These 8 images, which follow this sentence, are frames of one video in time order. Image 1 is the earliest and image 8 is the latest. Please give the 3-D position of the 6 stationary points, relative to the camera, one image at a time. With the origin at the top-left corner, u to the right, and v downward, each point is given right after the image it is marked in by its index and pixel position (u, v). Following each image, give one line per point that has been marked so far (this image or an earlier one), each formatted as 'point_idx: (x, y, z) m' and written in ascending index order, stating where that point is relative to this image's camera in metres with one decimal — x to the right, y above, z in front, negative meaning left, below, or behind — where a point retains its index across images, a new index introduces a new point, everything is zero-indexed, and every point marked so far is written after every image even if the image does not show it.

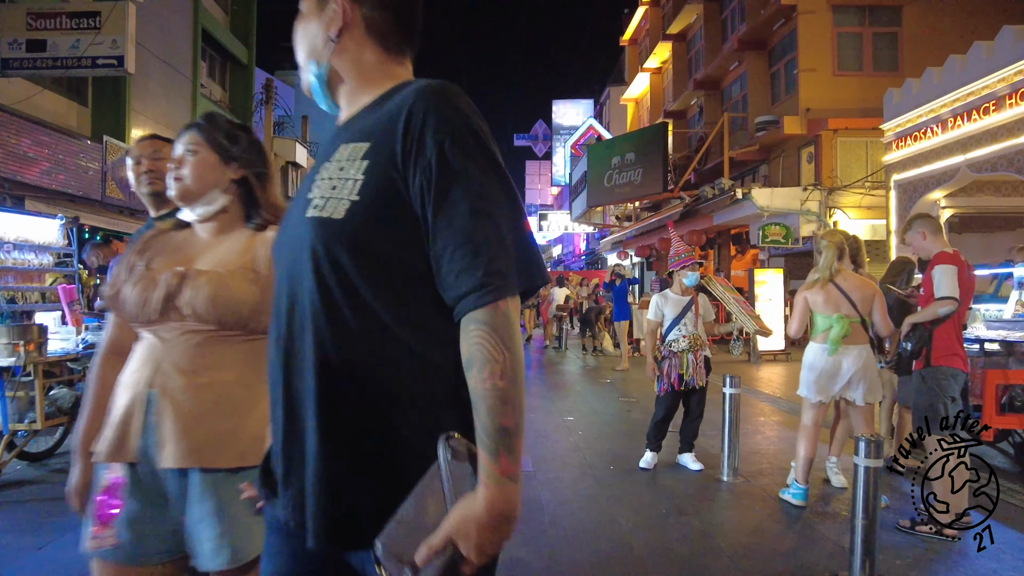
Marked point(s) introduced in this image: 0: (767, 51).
0: (+7.3, +6.9, +19.0) m
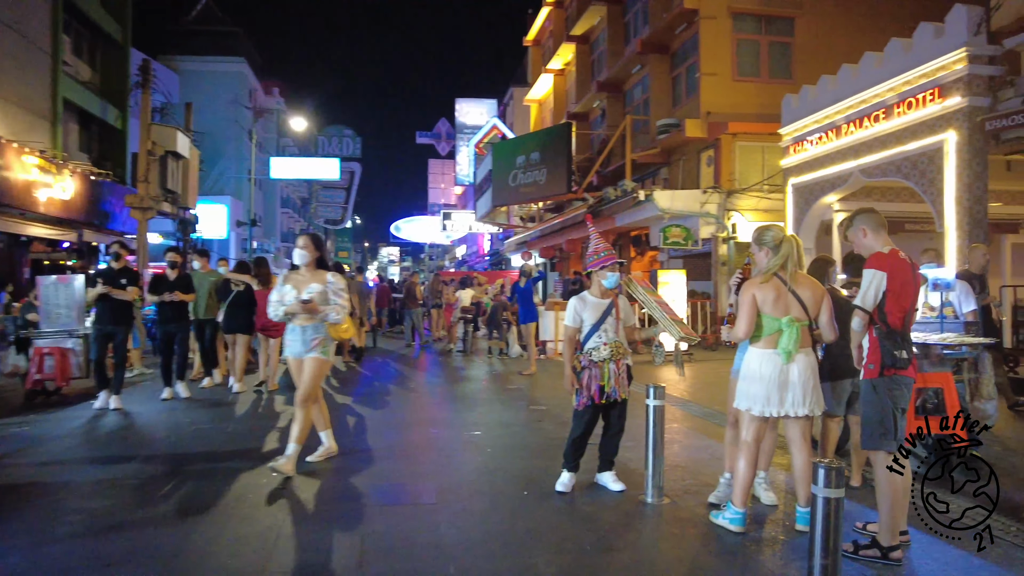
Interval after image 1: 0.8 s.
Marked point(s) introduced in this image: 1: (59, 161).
0: (+4.6, +6.8, +19.3) m
1: (-13.3, +3.7, +19.2) m
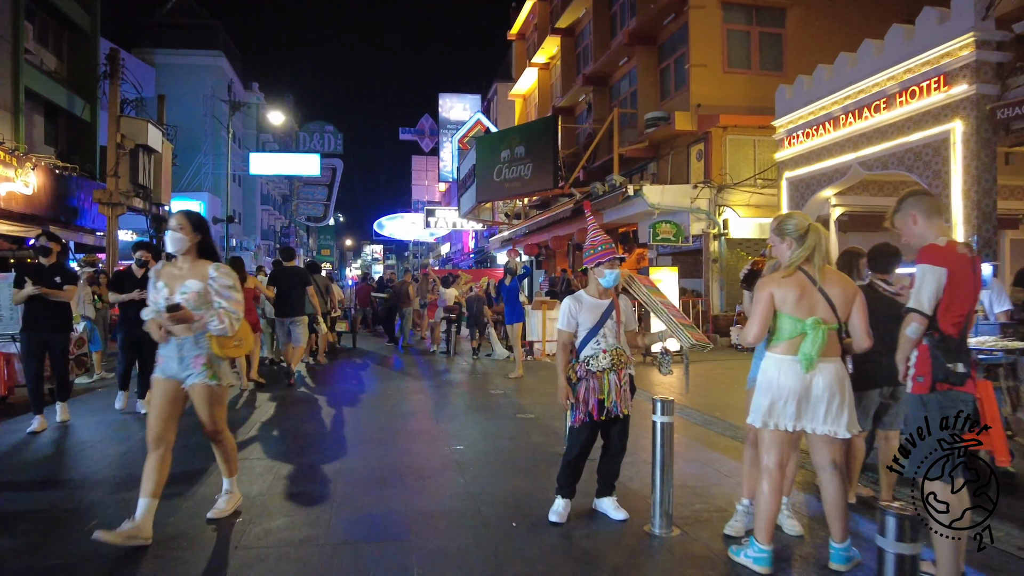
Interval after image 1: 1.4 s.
0: (+4.1, +6.9, +18.8) m
1: (-13.7, +3.7, +18.3) m
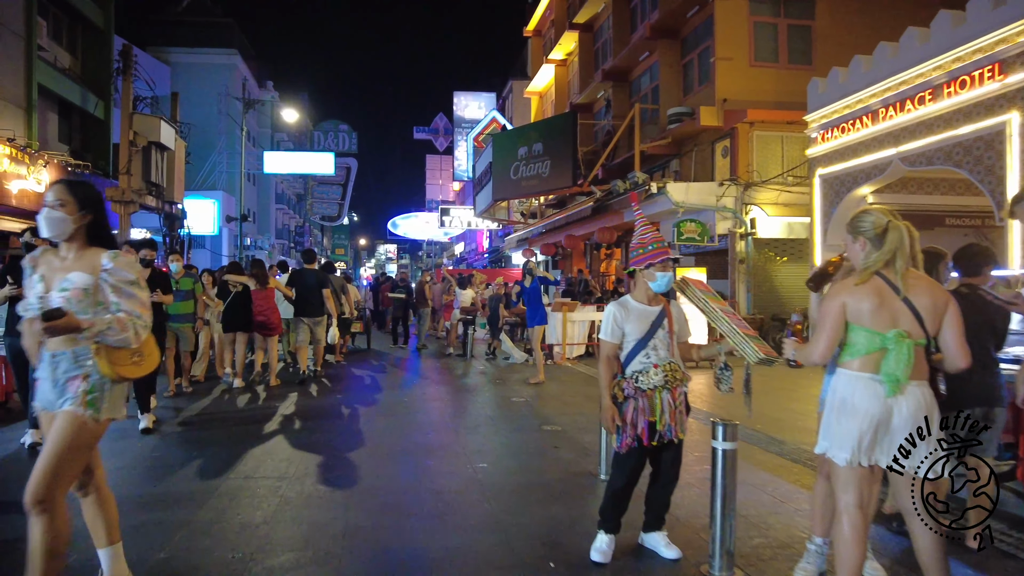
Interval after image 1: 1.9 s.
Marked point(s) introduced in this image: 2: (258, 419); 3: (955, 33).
0: (+4.6, +6.9, +18.2) m
1: (-13.2, +3.8, +18.1) m
2: (-2.6, -1.4, +6.8) m
3: (+6.1, +3.5, +9.0) m
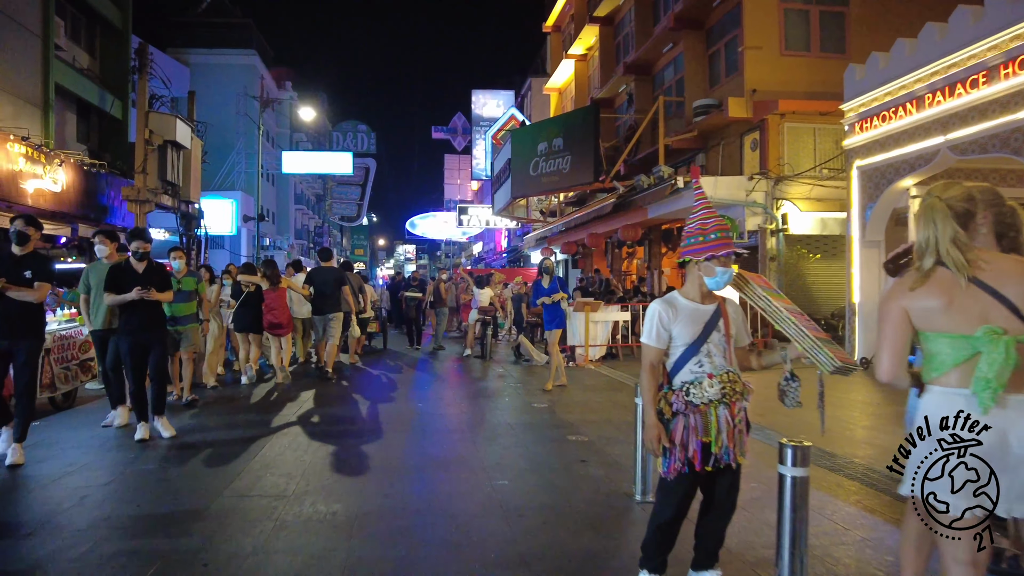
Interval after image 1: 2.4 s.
0: (+5.1, +6.9, +17.6) m
1: (-12.7, +3.8, +18.0) m
2: (-2.4, -1.3, +6.4) m
3: (+6.3, +3.5, +8.3) m
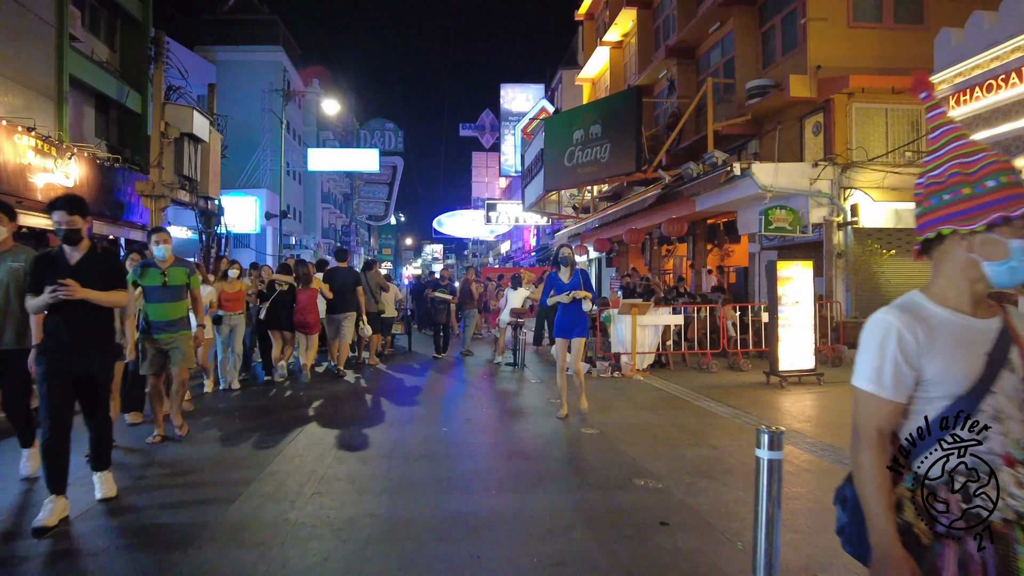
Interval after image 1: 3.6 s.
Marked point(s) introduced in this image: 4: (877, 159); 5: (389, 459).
0: (+6.0, +6.9, +16.0) m
1: (-11.8, +3.8, +17.2) m
2: (-2.1, -1.3, +5.2) m
3: (+6.8, +3.5, +6.7) m
4: (+7.0, +2.5, +12.6) m
5: (-0.9, -1.3, +5.0) m
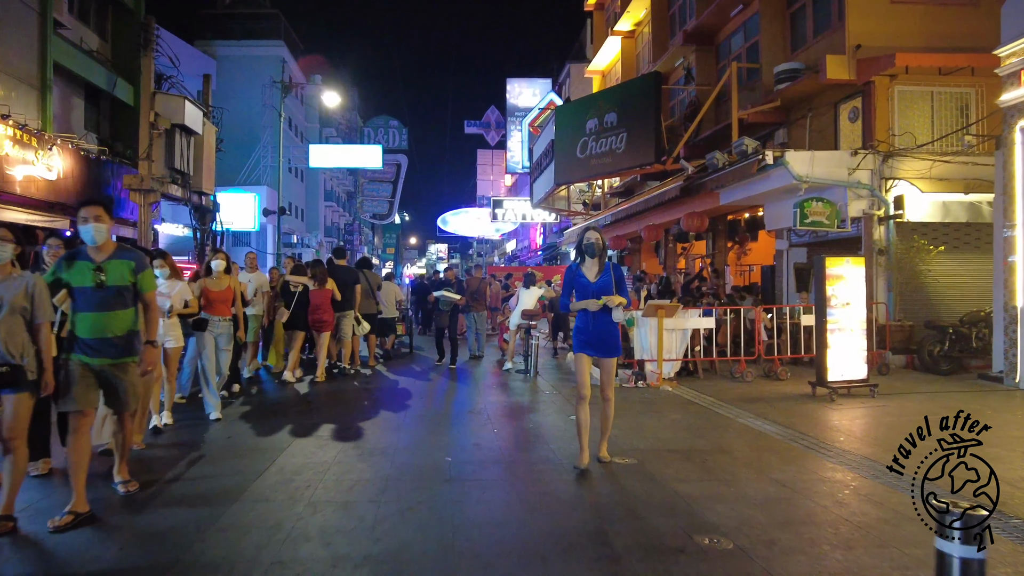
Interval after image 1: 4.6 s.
0: (+6.2, +6.9, +14.9) m
1: (-11.6, +3.8, +16.2) m
2: (-1.9, -1.3, +4.1) m
3: (+6.9, +3.5, +5.6) m
4: (+7.2, +2.5, +11.5) m
5: (-0.8, -1.3, +3.9) m
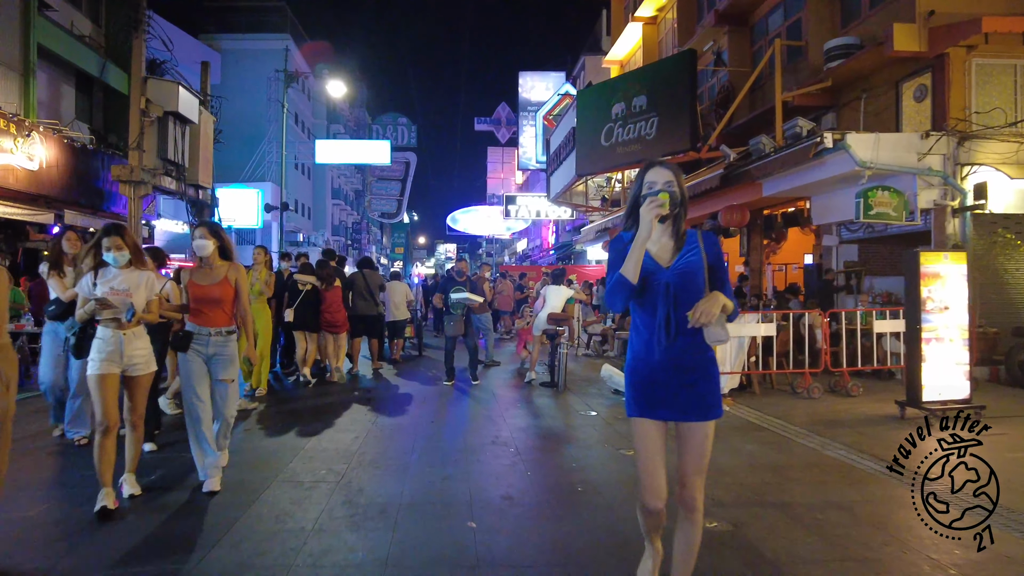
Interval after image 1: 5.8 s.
0: (+6.6, +6.9, +13.5) m
1: (-11.2, +3.8, +15.0) m
2: (-1.7, -1.3, +2.8) m
3: (+7.2, +3.5, +4.1) m
4: (+7.6, +2.5, +10.0) m
5: (-0.5, -1.3, +2.6) m
